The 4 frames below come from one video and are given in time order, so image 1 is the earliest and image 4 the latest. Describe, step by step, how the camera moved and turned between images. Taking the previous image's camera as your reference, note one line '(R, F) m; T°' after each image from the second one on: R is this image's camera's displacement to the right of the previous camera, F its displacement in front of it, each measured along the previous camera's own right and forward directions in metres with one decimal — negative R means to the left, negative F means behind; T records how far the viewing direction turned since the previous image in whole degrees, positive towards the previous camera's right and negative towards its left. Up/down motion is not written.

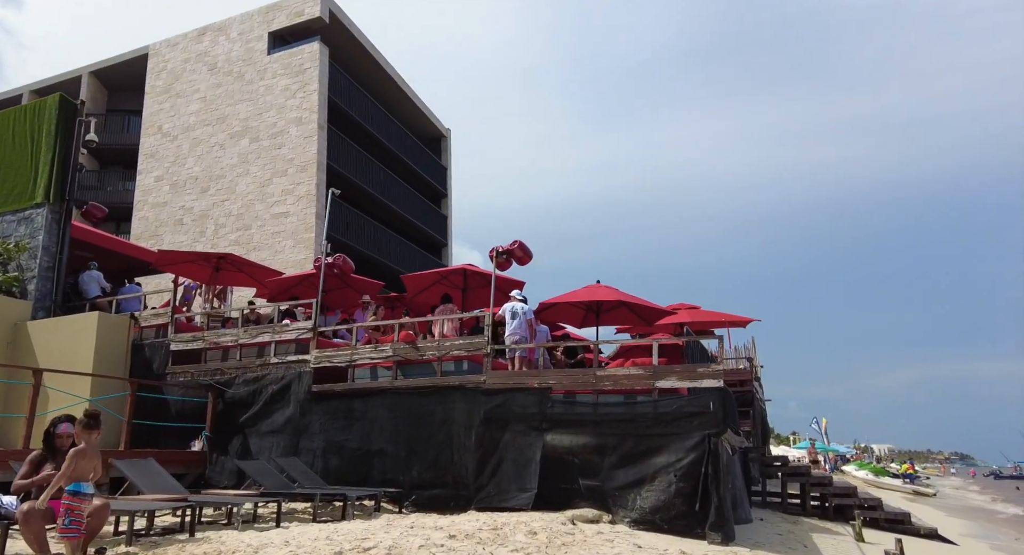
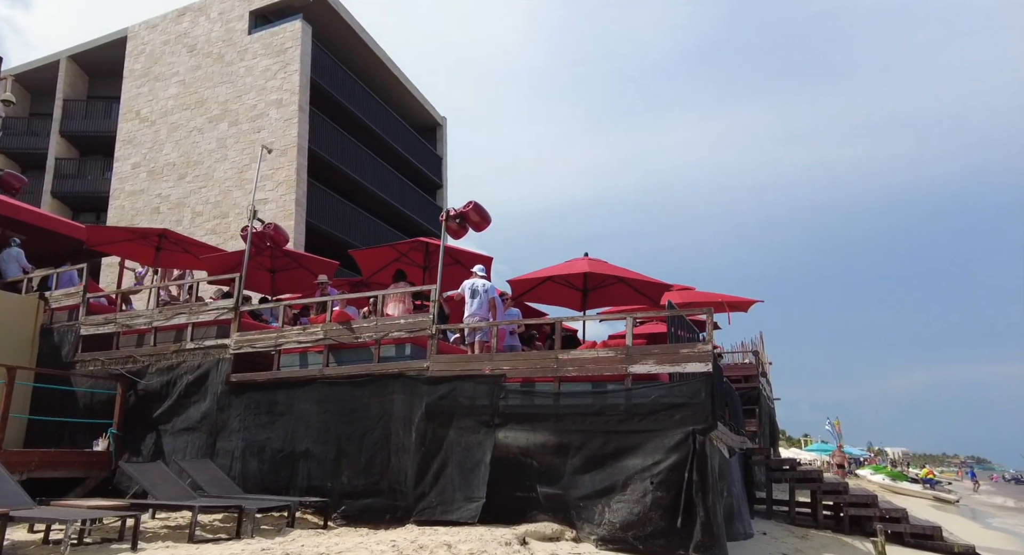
(+0.8, +1.9) m; -1°
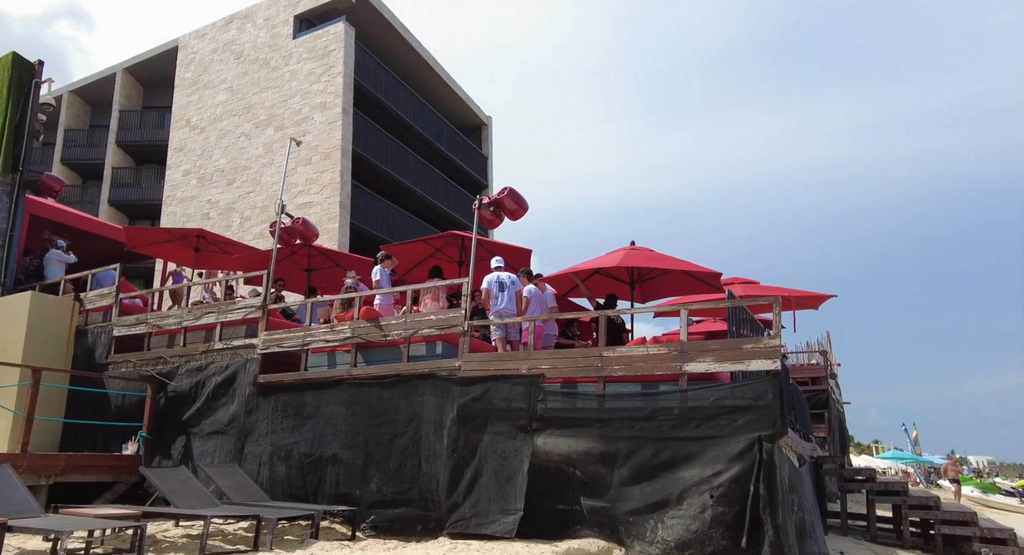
(+0.1, +0.8) m; -4°
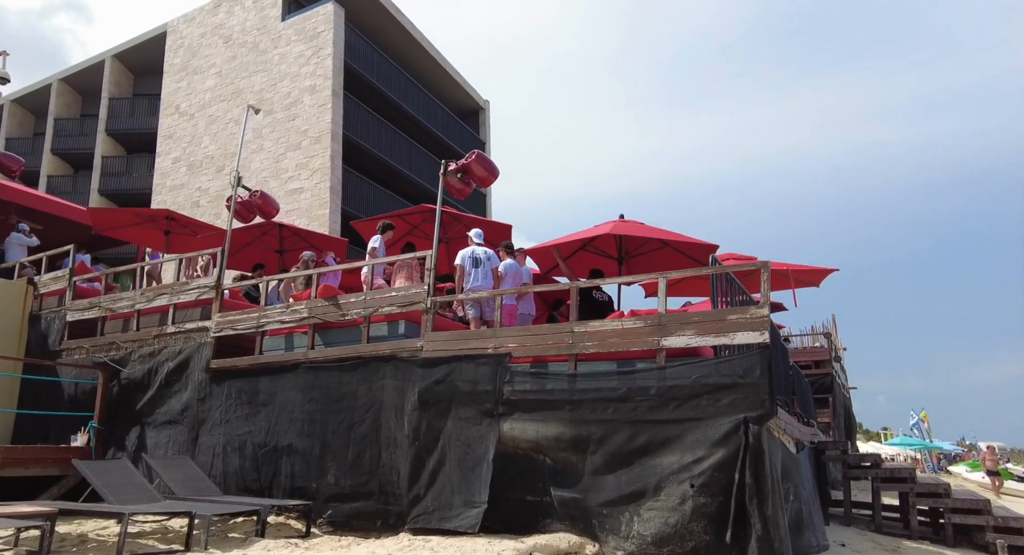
(+0.4, +0.7) m; -1°
